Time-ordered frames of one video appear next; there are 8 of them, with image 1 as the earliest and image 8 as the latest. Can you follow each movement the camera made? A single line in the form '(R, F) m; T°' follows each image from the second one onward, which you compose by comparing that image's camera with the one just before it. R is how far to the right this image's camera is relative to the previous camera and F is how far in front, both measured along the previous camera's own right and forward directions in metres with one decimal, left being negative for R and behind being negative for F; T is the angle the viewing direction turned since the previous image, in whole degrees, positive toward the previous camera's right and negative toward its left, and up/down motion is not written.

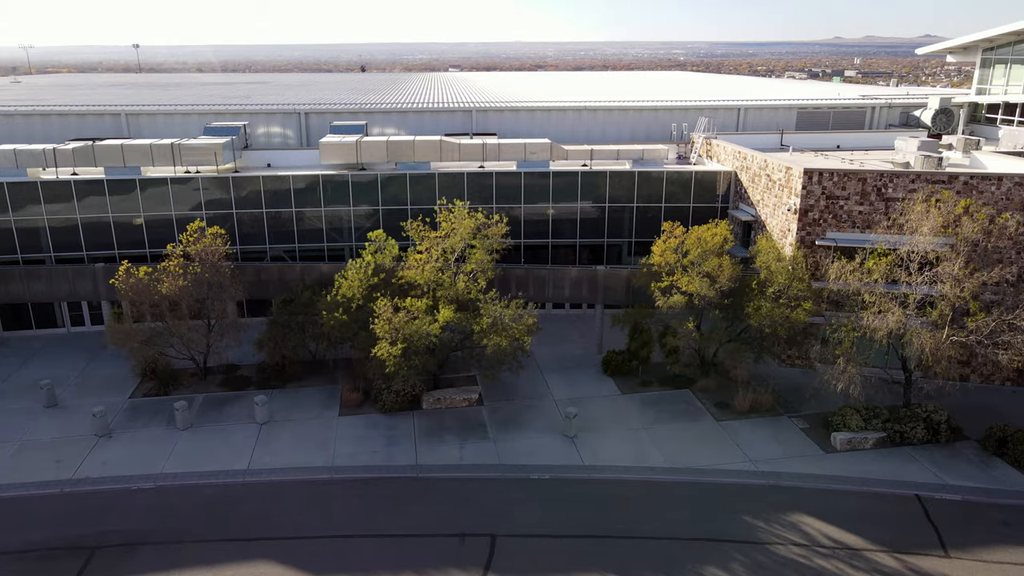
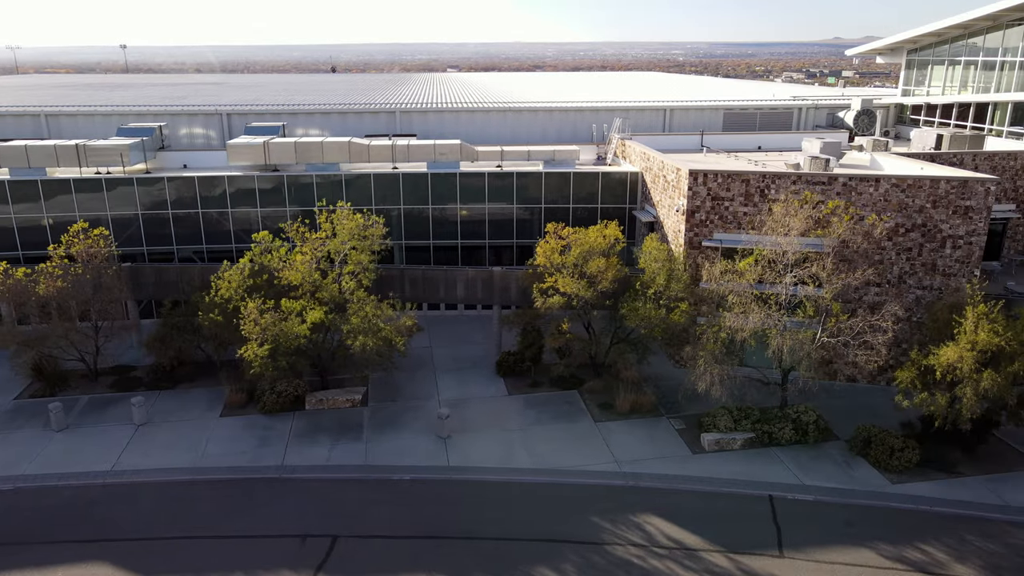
(+2.6, 0.0) m; 0°
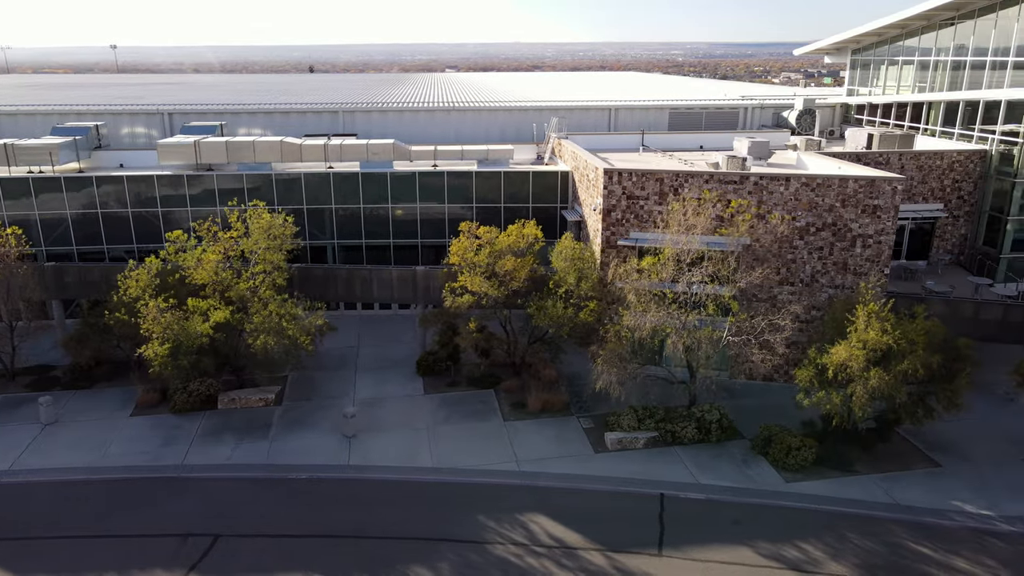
(+1.9, 0.0) m; 0°
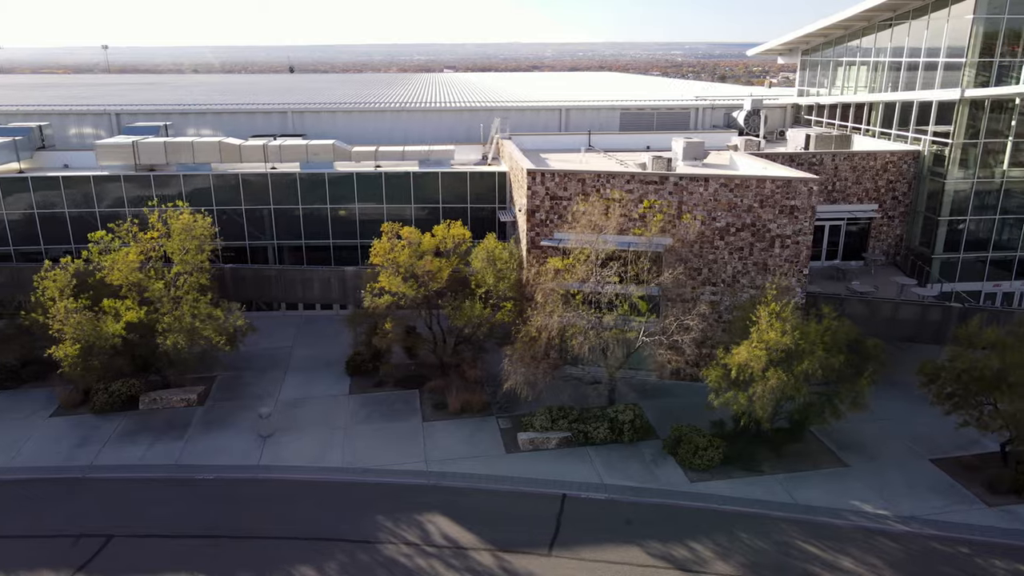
(+1.8, 0.0) m; 0°
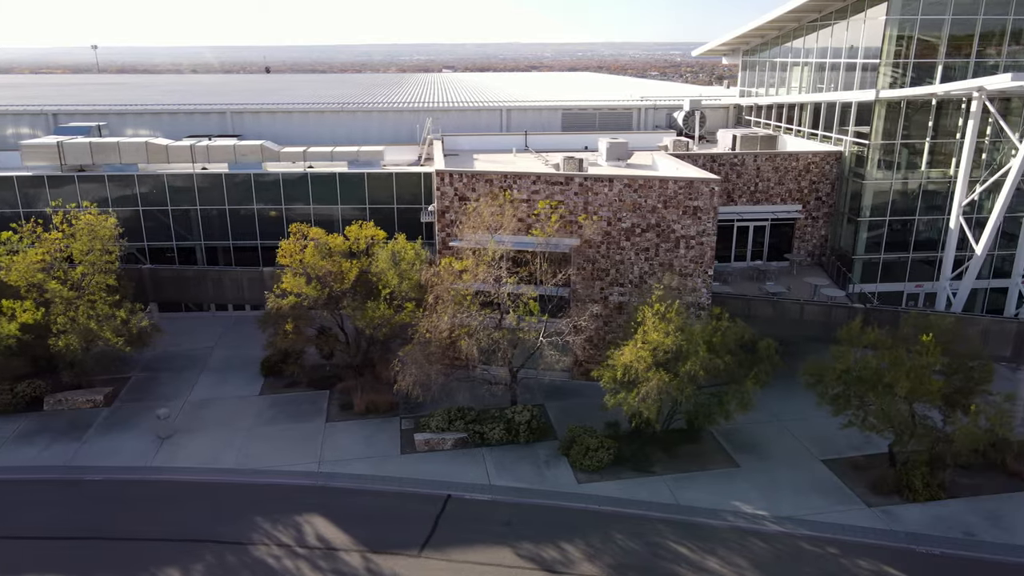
(+2.1, 0.0) m; 0°
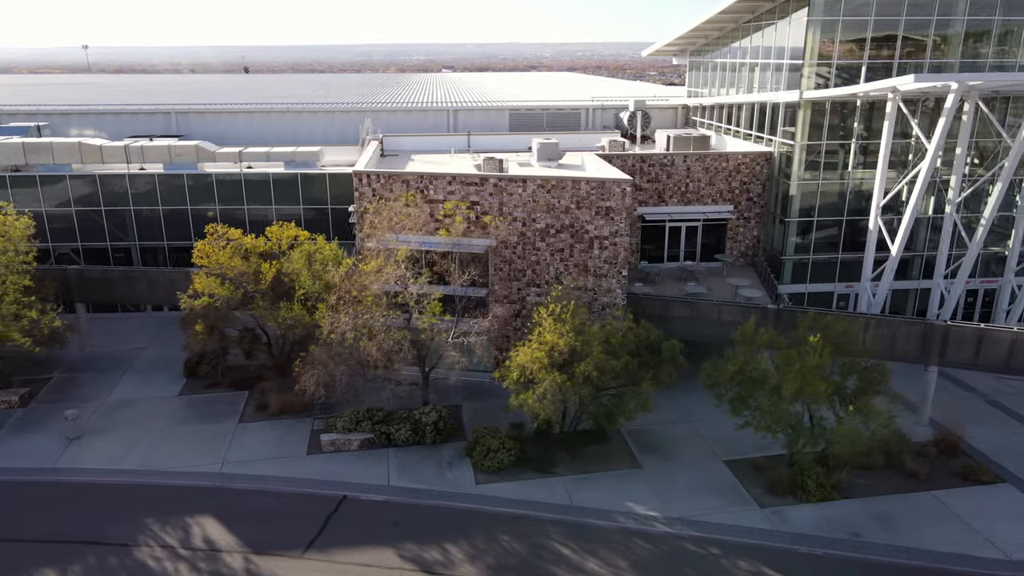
(+1.9, 0.0) m; 0°
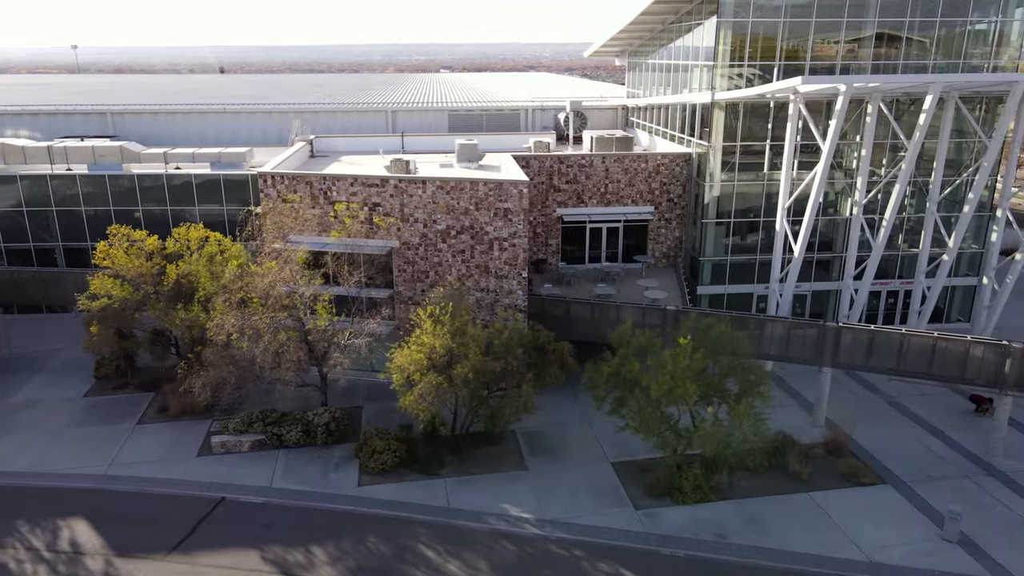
(+2.2, 0.0) m; 0°
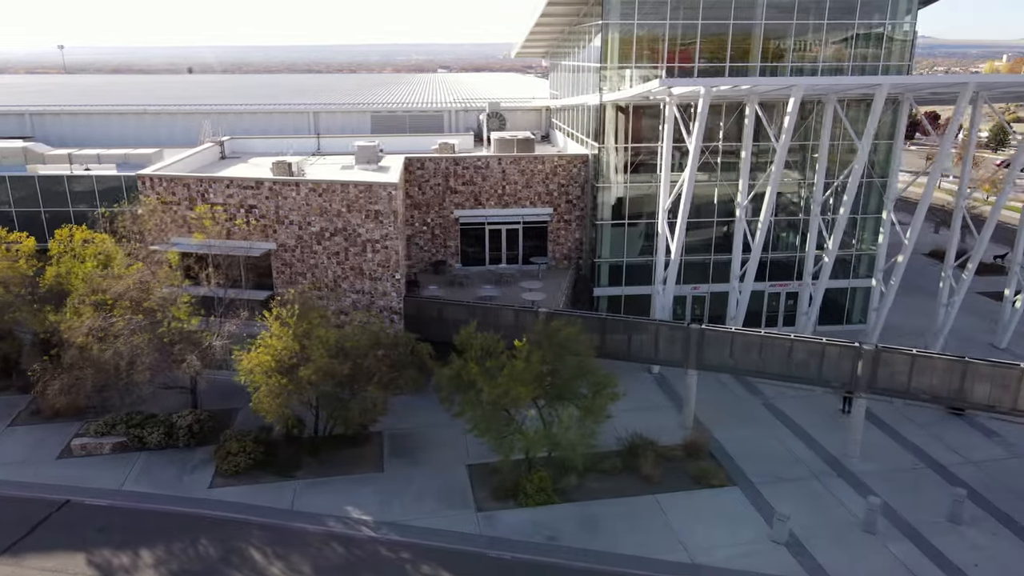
(+2.8, 0.0) m; 0°
